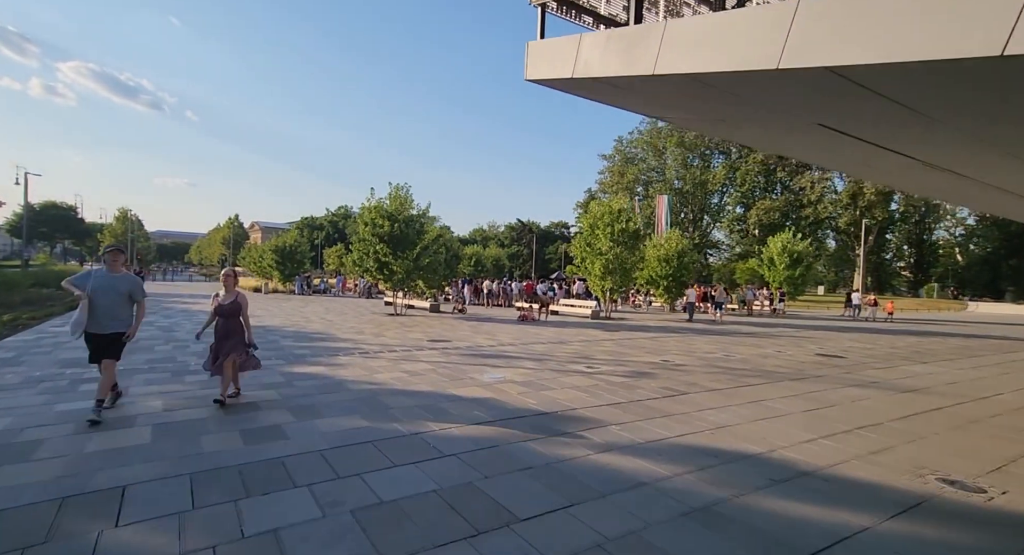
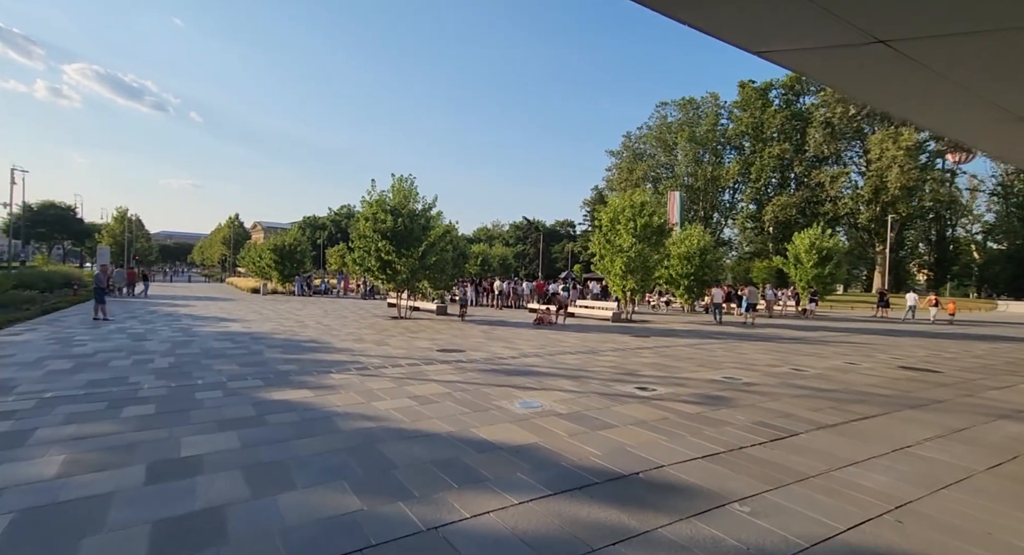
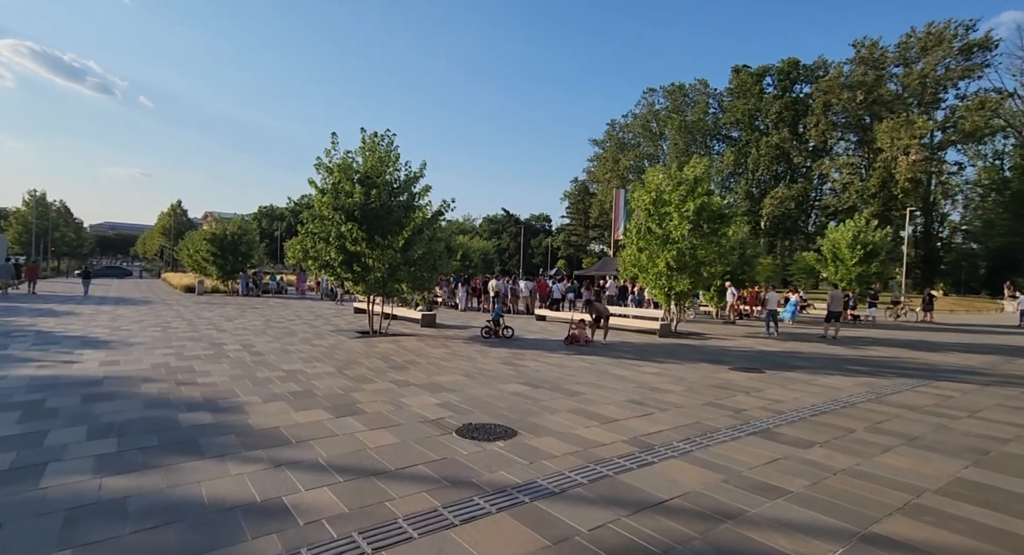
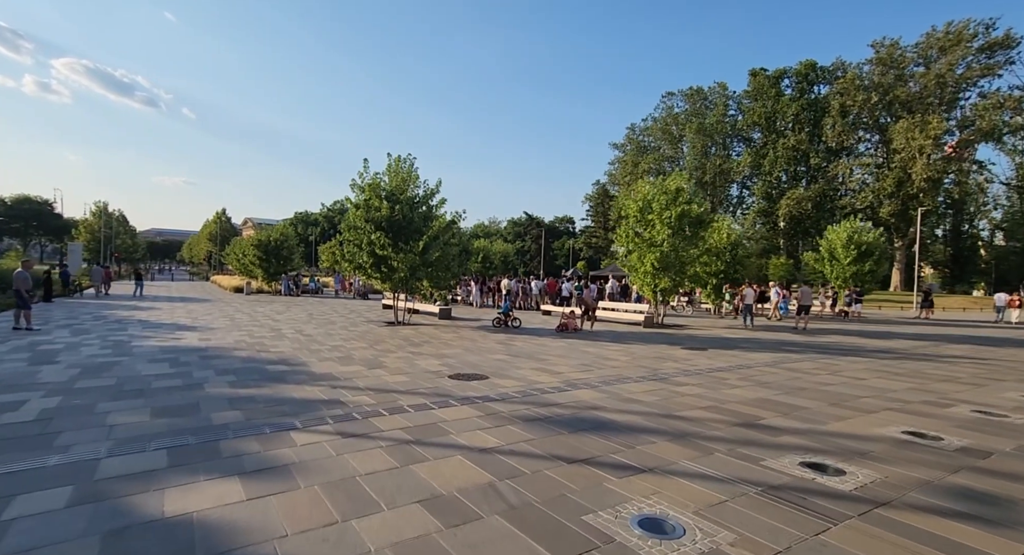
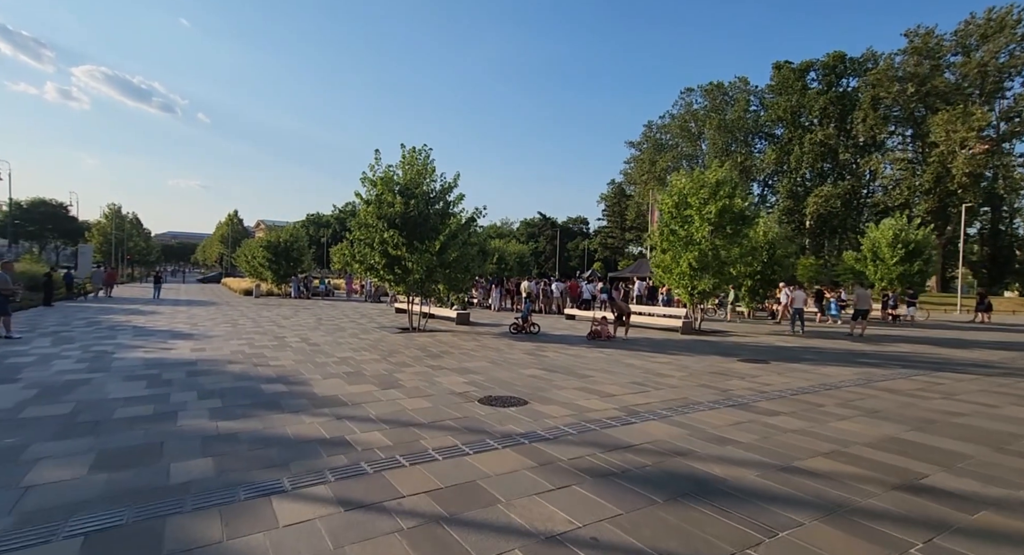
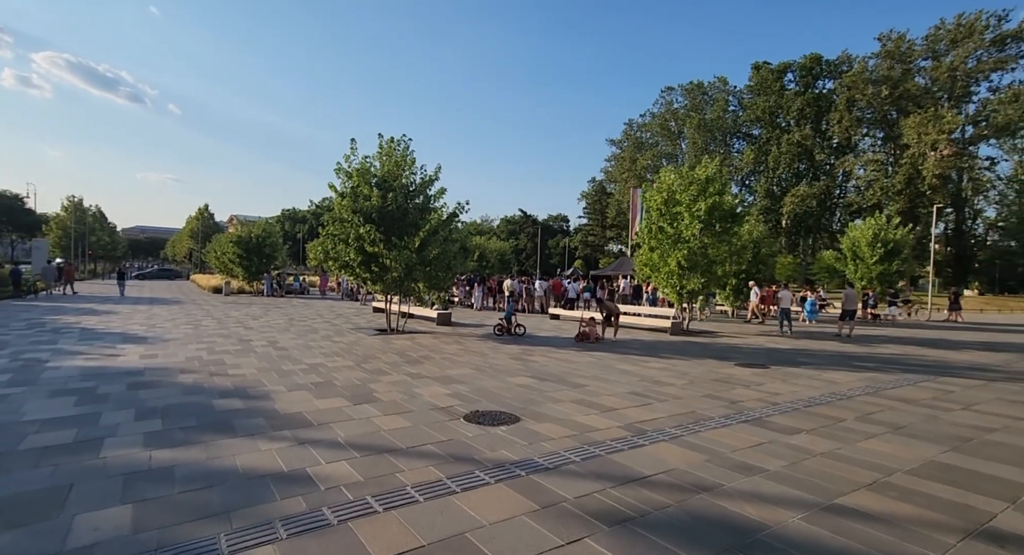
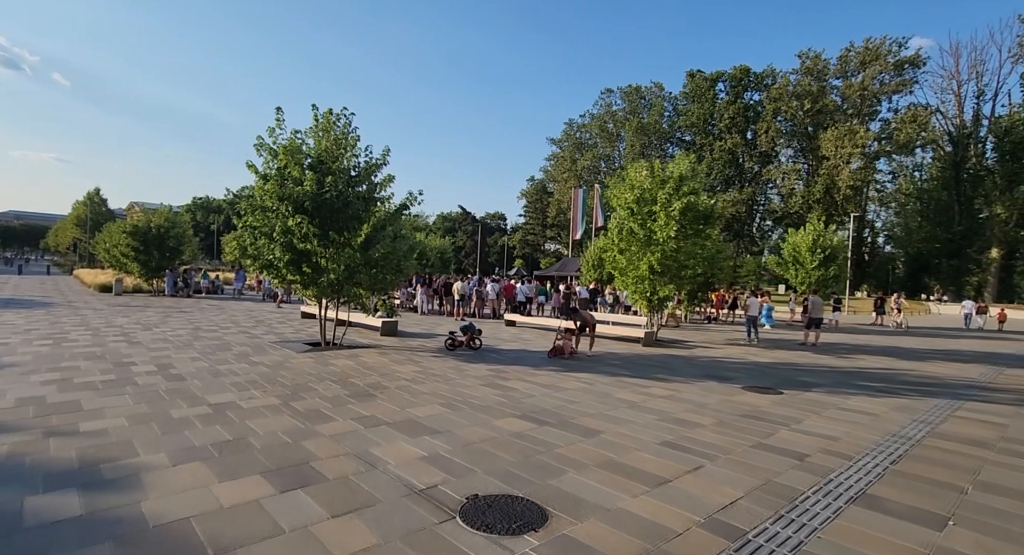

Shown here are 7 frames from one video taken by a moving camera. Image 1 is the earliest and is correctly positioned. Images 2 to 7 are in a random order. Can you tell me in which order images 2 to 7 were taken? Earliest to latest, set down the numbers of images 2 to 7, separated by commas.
2, 4, 5, 6, 3, 7
